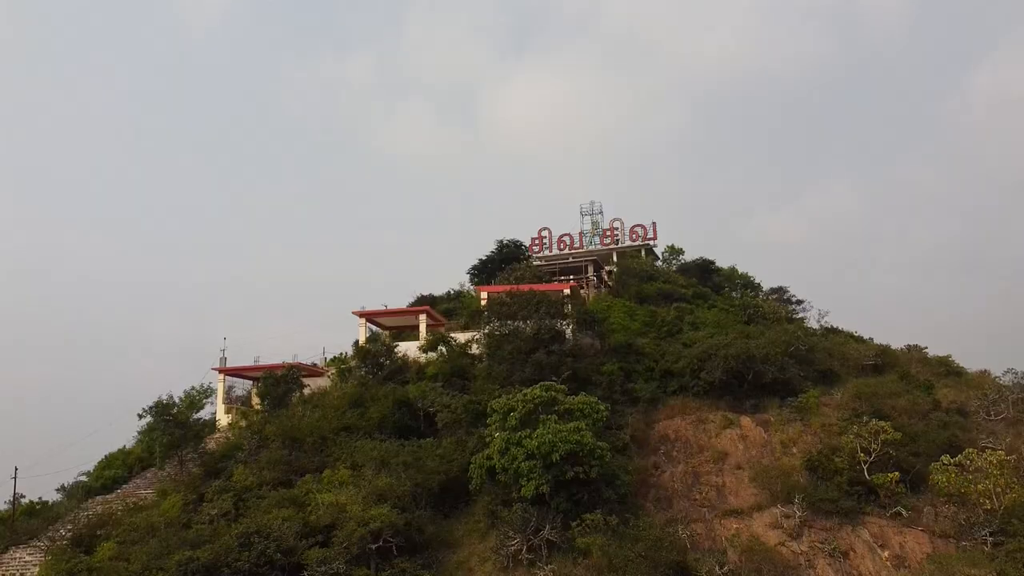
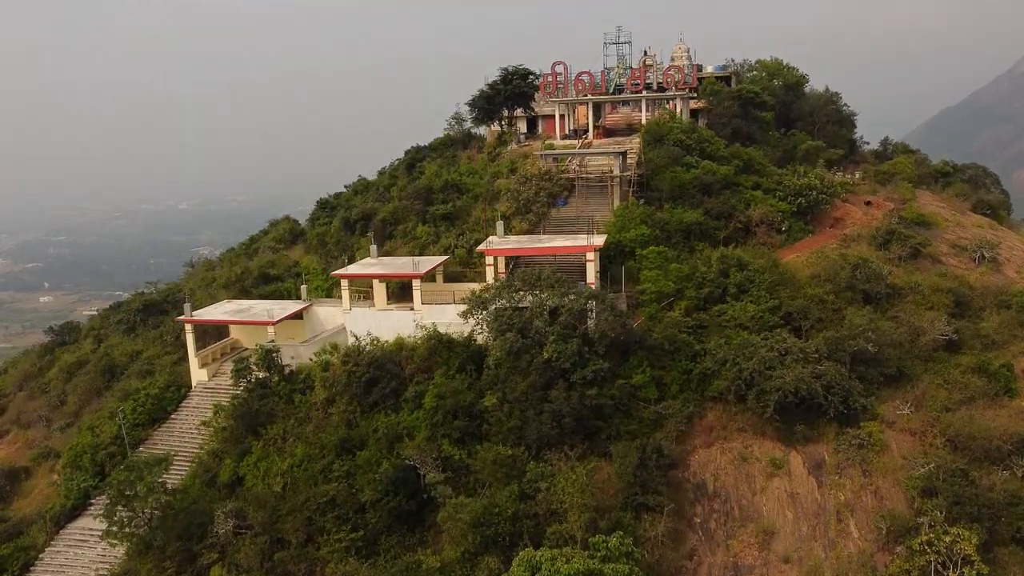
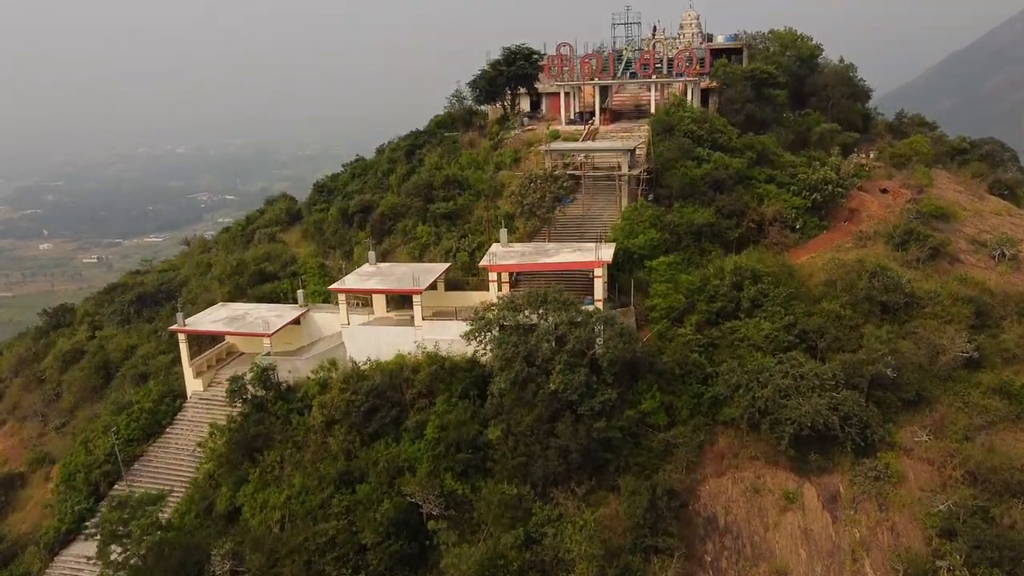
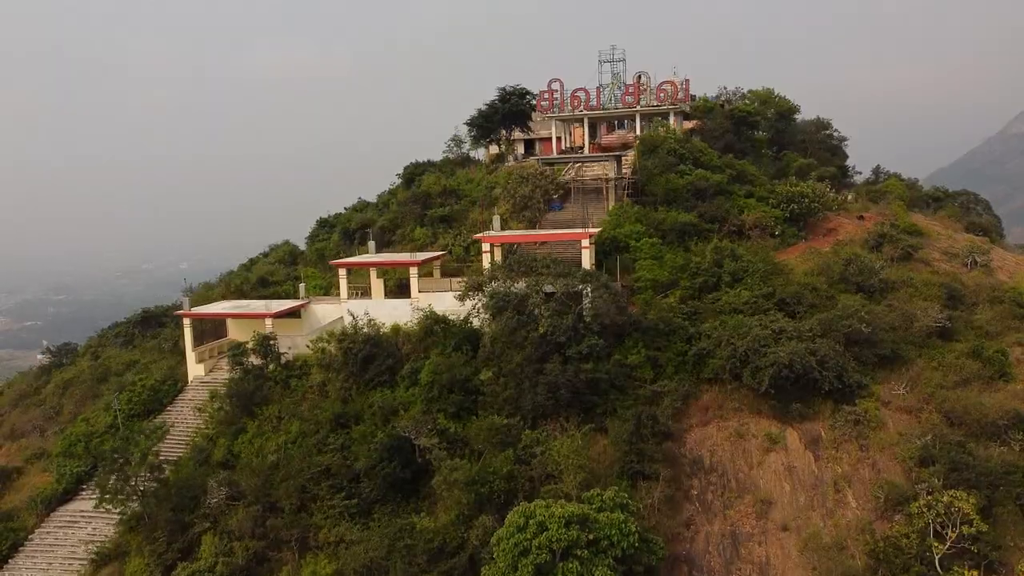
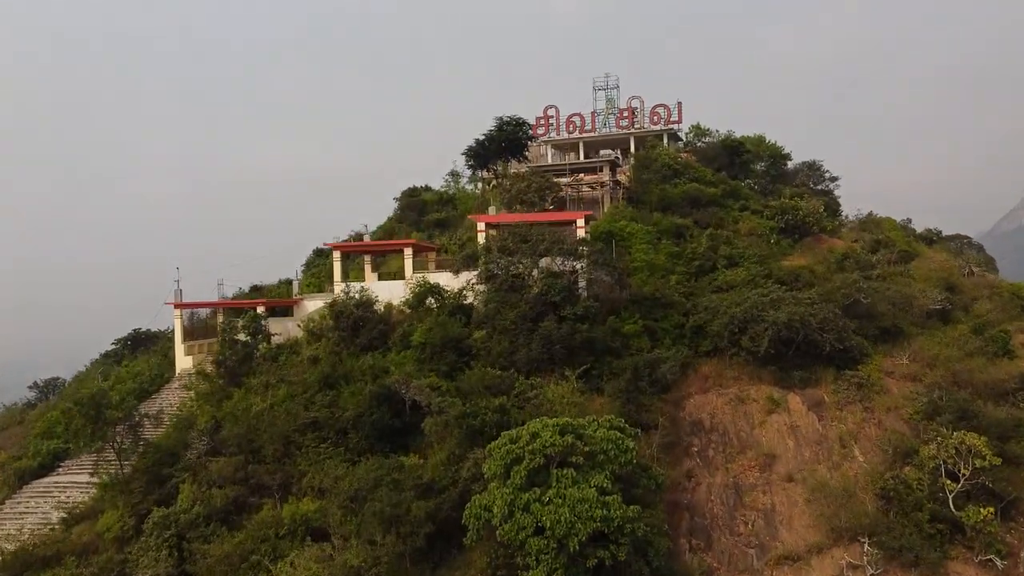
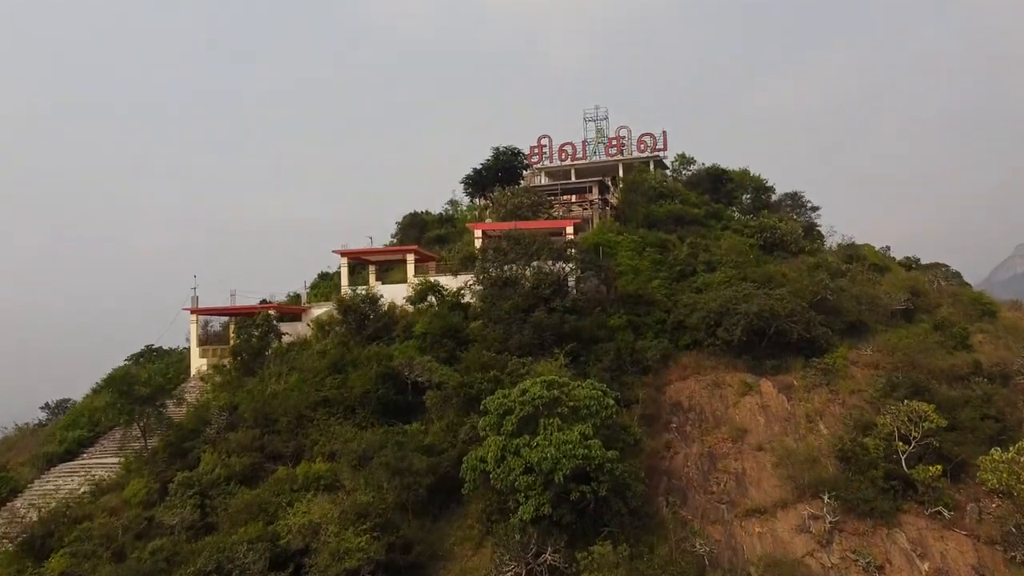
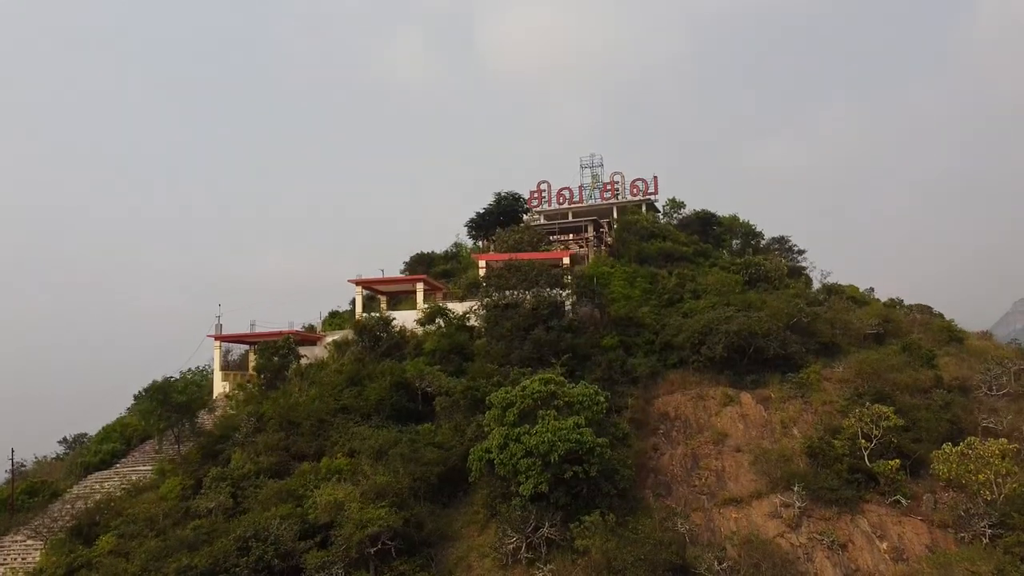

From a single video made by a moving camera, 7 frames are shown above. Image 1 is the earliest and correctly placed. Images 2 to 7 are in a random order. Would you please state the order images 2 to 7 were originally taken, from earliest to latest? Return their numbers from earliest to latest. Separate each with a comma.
7, 6, 5, 4, 2, 3
